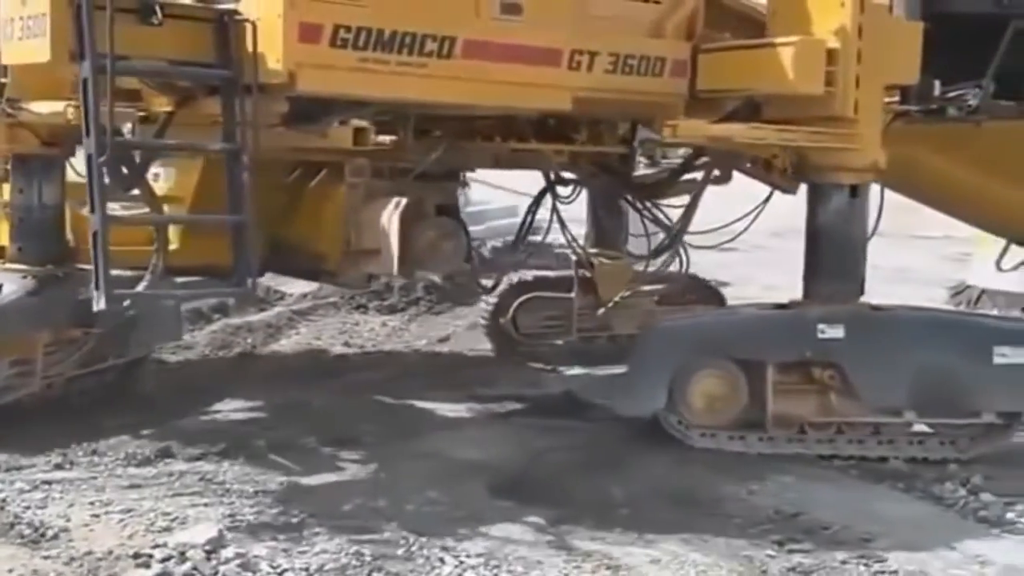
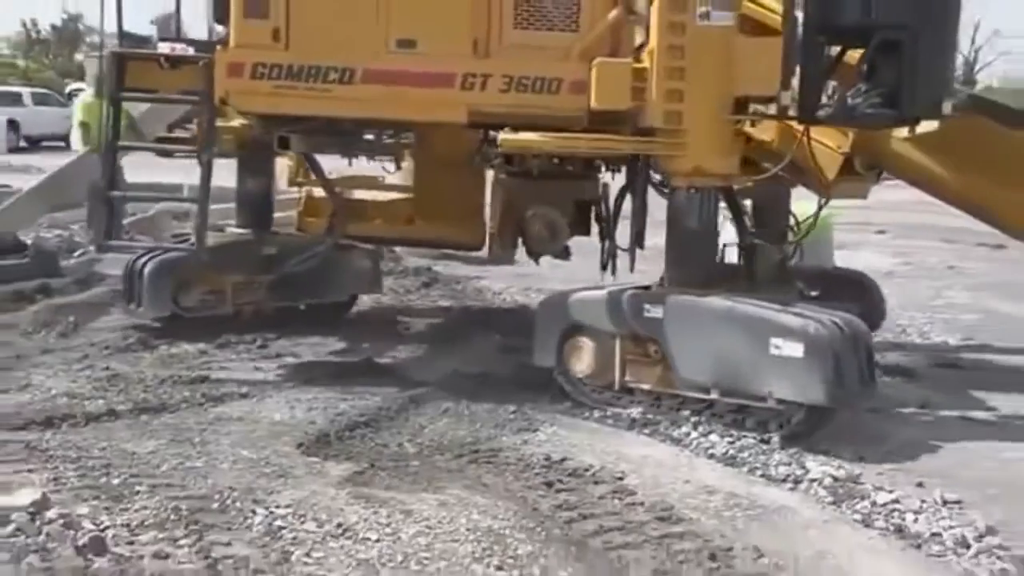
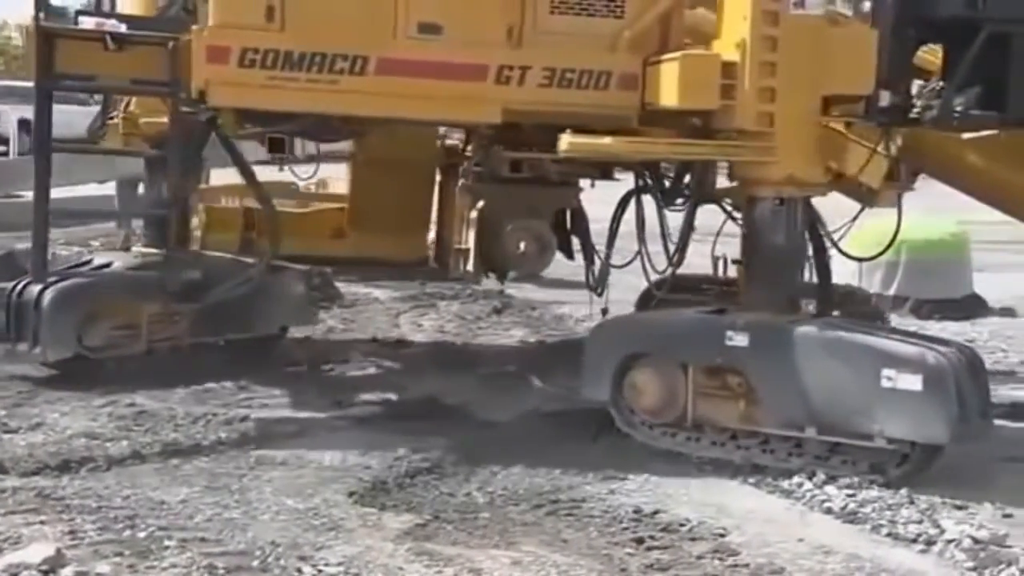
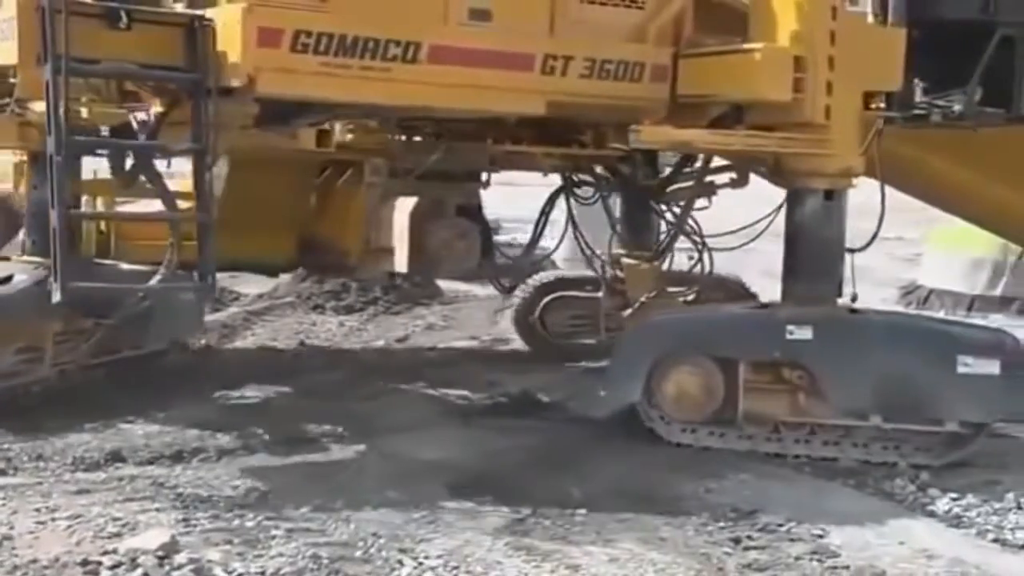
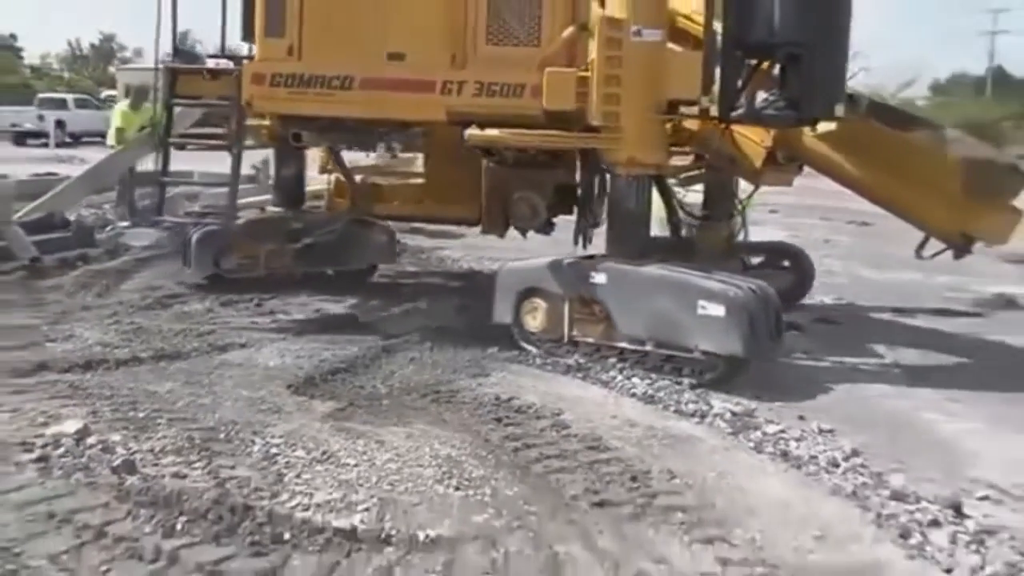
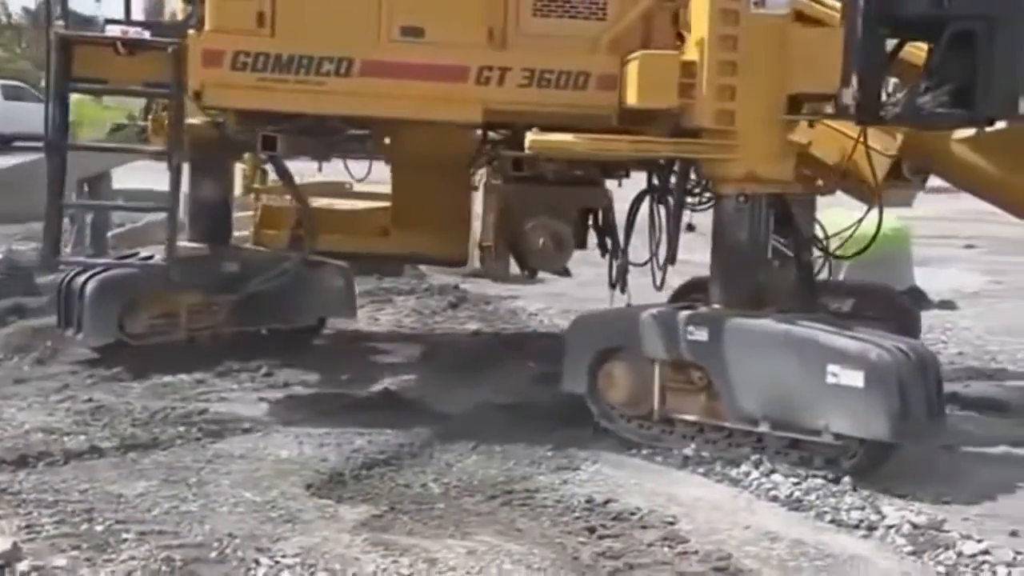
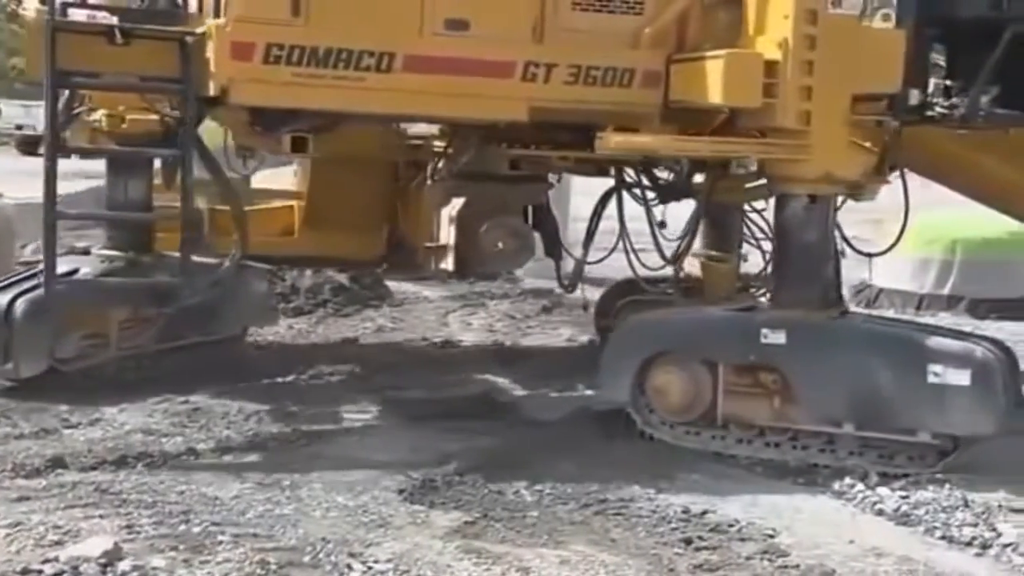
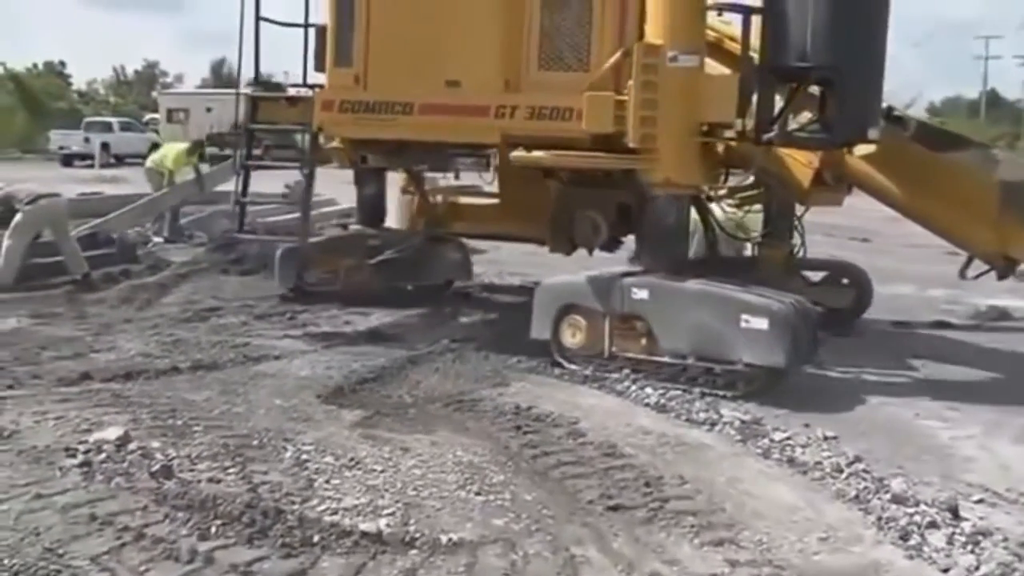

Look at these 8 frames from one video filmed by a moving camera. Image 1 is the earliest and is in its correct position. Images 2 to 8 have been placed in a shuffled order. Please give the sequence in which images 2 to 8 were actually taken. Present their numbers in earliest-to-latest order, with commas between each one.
4, 7, 3, 6, 2, 5, 8
